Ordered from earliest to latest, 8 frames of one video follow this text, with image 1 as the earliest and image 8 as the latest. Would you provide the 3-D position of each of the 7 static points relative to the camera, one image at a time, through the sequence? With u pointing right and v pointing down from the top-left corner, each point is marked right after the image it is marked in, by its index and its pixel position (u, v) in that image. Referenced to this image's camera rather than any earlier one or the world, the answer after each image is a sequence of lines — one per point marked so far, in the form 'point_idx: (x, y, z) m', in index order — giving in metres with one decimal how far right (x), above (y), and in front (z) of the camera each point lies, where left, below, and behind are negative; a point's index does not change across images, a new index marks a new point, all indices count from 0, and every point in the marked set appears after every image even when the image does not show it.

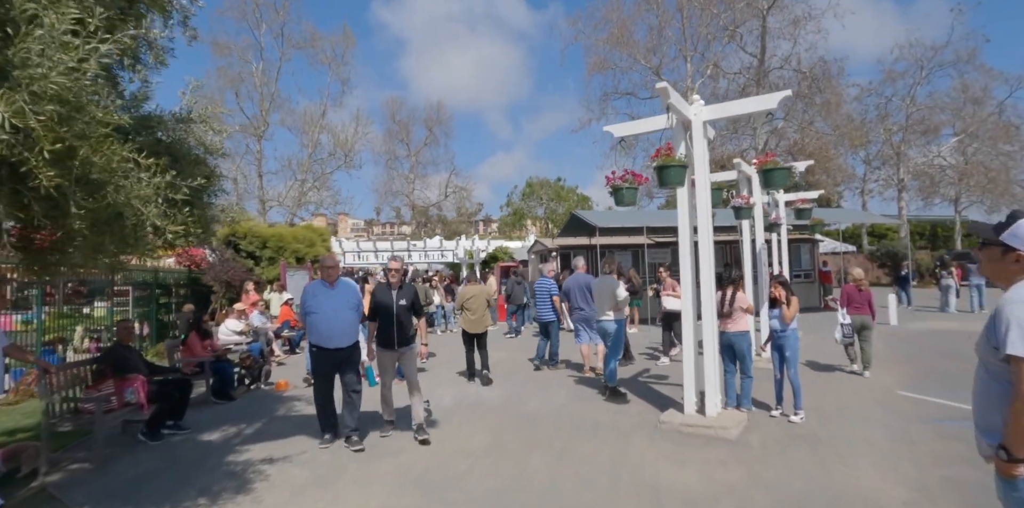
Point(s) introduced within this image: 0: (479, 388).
0: (-0.5, -2.1, +8.3) m
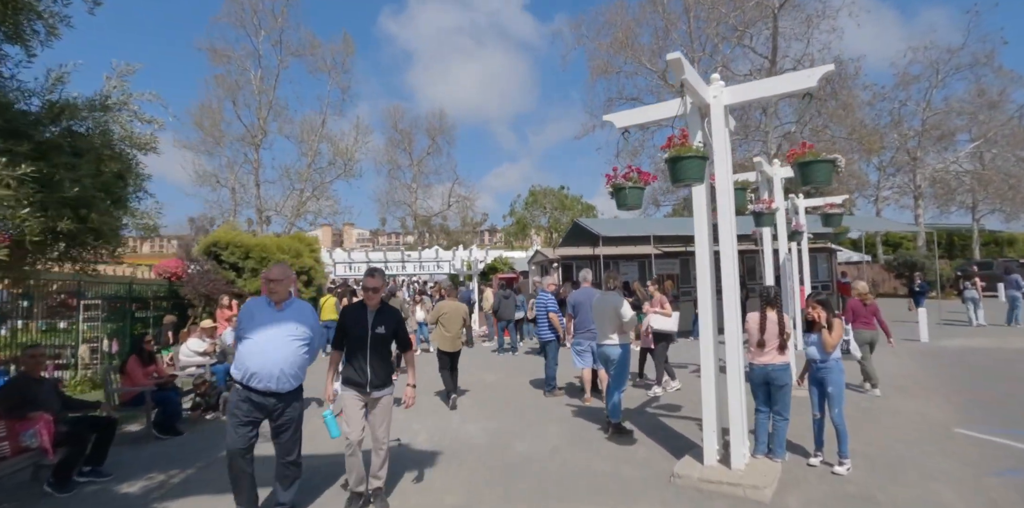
0: (-0.7, -2.2, +7.2) m
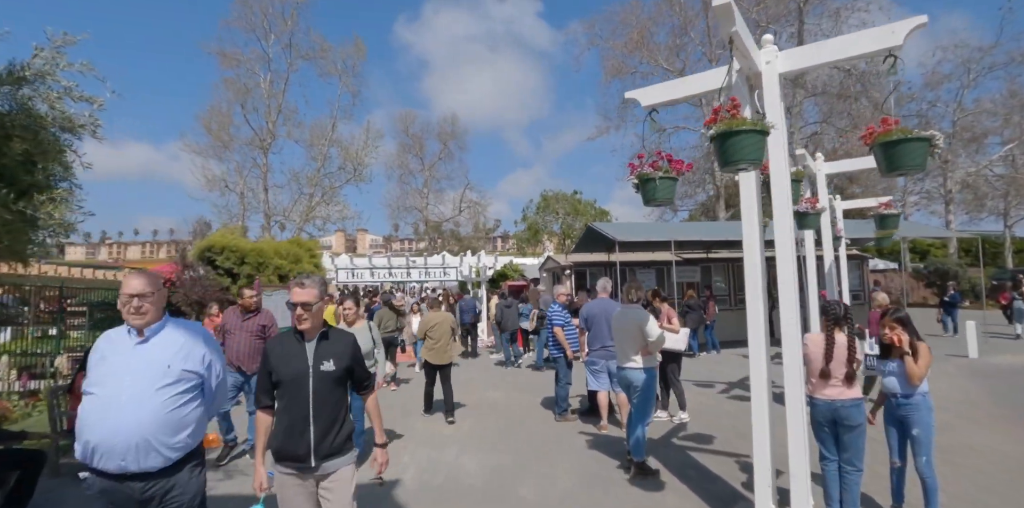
0: (-0.6, -2.3, +6.2) m
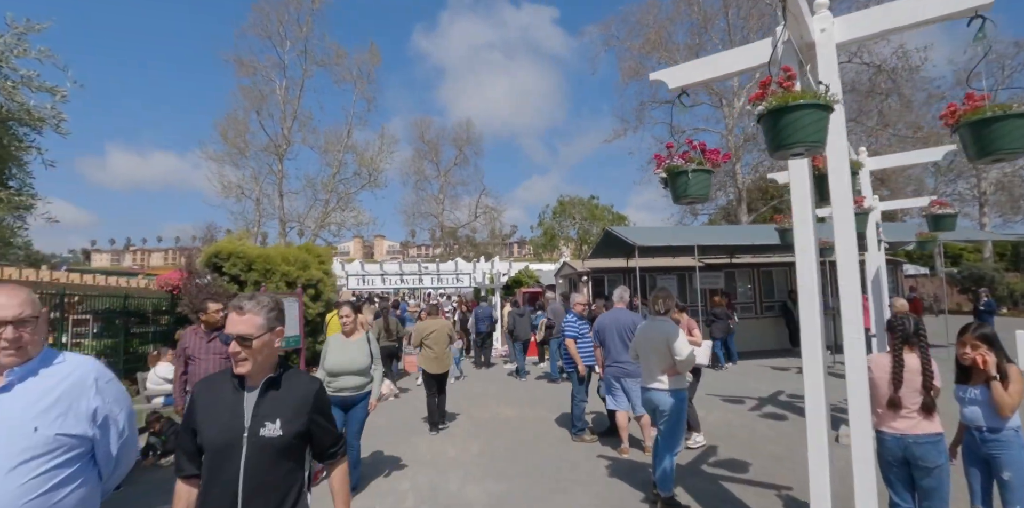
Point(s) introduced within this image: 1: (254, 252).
0: (-0.5, -2.3, +5.6) m
1: (-7.1, 0.0, +15.0) m
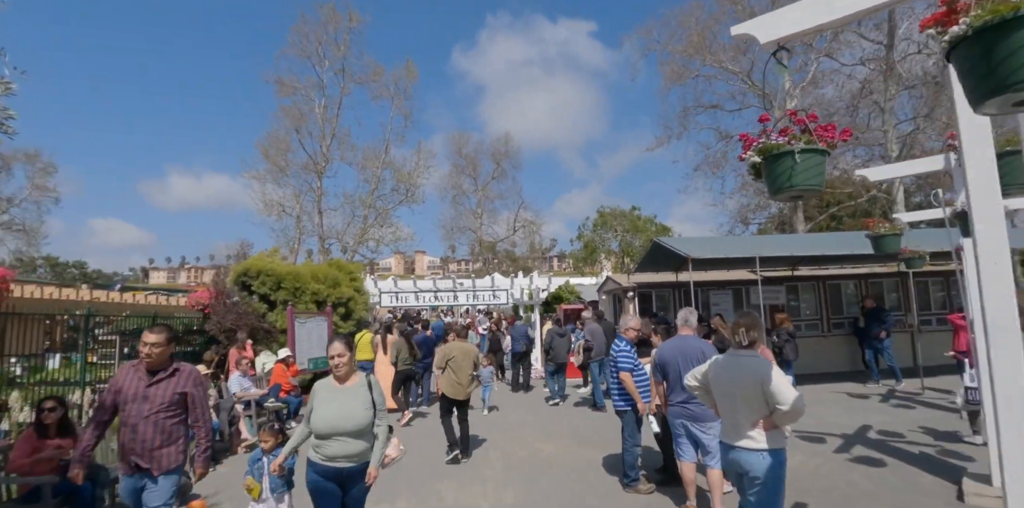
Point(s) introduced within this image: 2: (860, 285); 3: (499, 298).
0: (-0.1, -2.5, +4.6) m
1: (-6.1, -0.4, +14.5) m
2: (+9.8, -0.9, +15.5) m
3: (-0.4, -1.5, +18.5) m
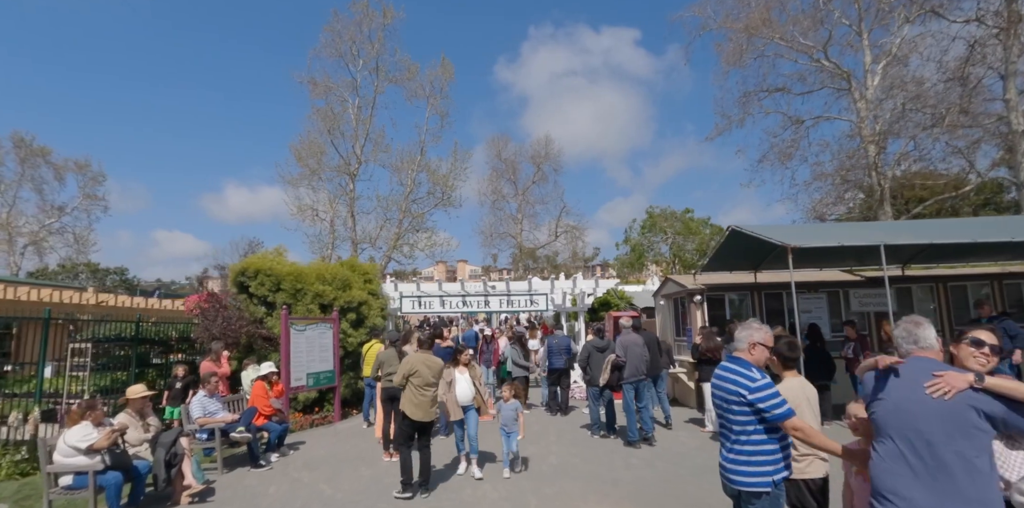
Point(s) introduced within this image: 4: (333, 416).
0: (0.0, -2.2, +2.1) m
1: (-5.2, -0.3, +12.5) m
2: (+10.8, -0.8, +12.3) m
3: (+0.7, -1.4, +16.0) m
4: (-3.9, -3.5, +11.9) m
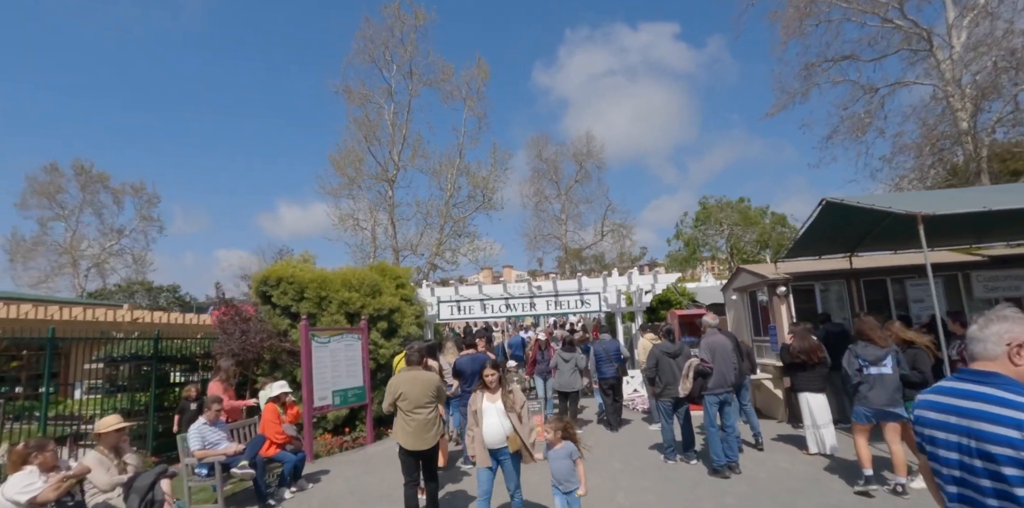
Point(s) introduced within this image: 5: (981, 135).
0: (+0.1, -2.0, +0.6) m
1: (-4.2, -0.4, +11.4) m
2: (+11.6, -0.2, +9.9) m
3: (+2.0, -1.3, +14.4) m
4: (-2.8, -3.5, +10.6) m
5: (+16.3, +4.1, +19.1) m
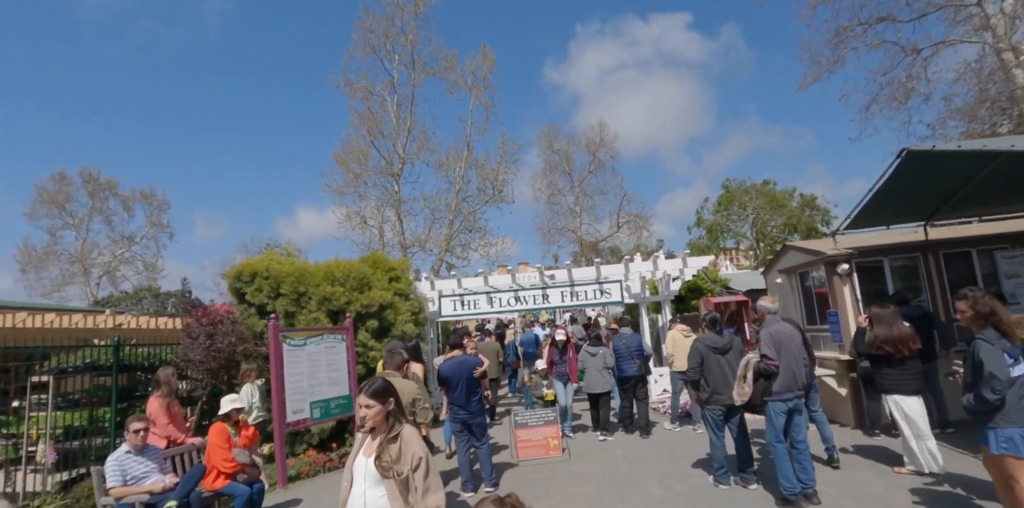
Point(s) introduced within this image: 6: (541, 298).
0: (0.0, -1.8, -0.9) m
1: (-4.1, -0.3, +9.9) m
2: (+11.7, +0.5, +8.0) m
3: (+2.2, -0.9, +12.7) m
4: (-2.6, -3.3, +9.2) m
5: (+16.5, +4.9, +17.0) m
6: (+0.7, -1.0, +12.7) m
